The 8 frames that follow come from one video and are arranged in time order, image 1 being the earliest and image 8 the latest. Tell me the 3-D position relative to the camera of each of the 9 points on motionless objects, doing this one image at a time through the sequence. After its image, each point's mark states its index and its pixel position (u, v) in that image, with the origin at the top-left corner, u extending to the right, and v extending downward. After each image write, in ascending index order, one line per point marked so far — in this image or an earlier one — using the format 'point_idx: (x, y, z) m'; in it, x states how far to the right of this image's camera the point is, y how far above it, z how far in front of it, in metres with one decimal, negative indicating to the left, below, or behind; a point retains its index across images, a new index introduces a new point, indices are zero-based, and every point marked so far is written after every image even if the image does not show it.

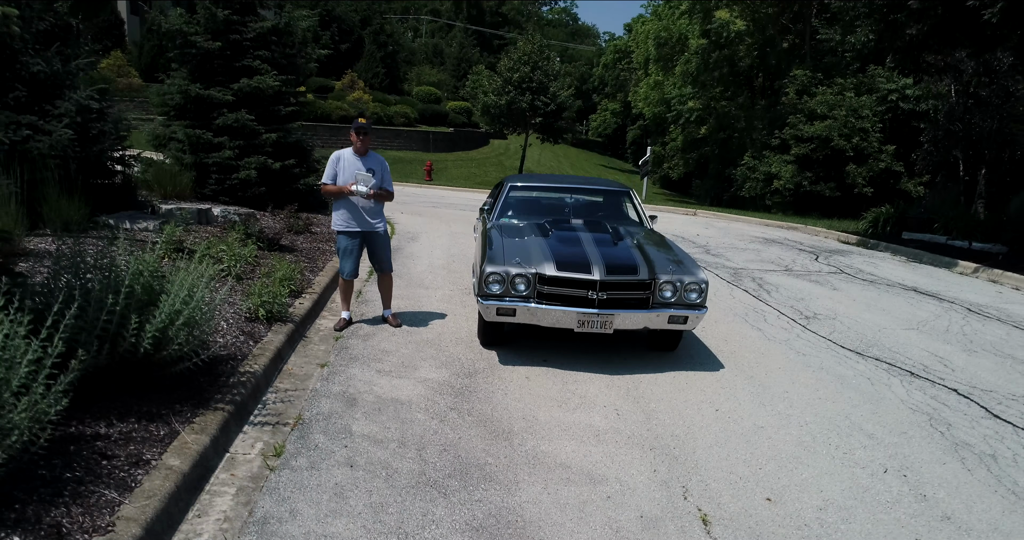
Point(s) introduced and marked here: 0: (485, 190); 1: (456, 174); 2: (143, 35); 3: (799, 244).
0: (-0.6, +1.6, +14.4) m
1: (-1.6, +2.7, +19.6) m
2: (-10.7, +6.8, +19.9) m
3: (+3.7, +0.3, +8.8) m
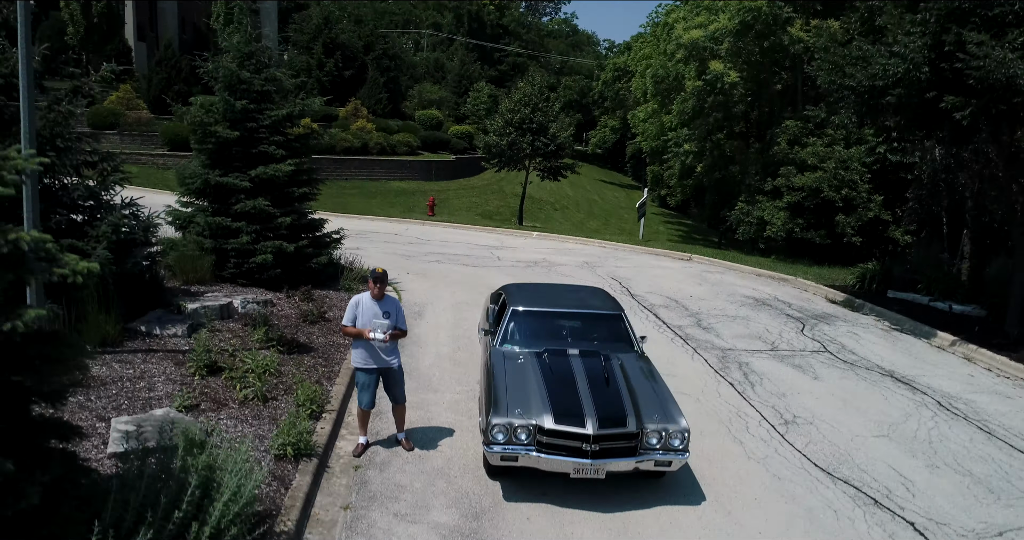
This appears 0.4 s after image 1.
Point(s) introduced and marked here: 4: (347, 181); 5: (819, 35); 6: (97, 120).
0: (-0.6, +0.8, +14.8) m
1: (-1.6, +1.9, +20.0) m
2: (-10.7, +6.0, +20.3) m
3: (+3.7, -0.5, +9.2) m
4: (-4.7, +2.5, +19.6) m
5: (+5.5, +4.2, +12.3) m
6: (-11.4, +4.1, +18.7) m
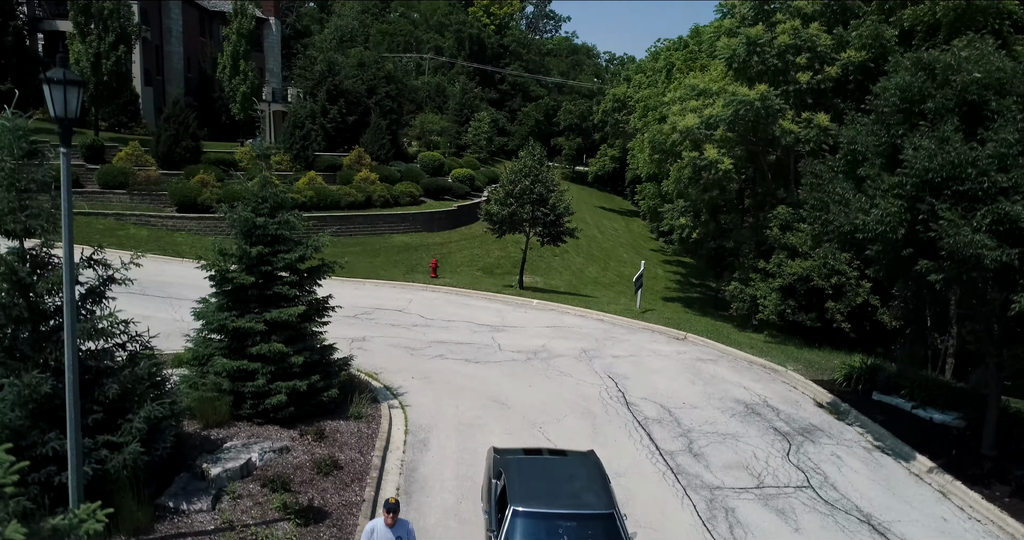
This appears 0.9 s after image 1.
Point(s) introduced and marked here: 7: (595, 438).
0: (-0.6, -0.8, +15.2) m
1: (-1.6, +0.3, +20.4) m
2: (-10.6, +4.4, +20.8) m
3: (+3.7, -2.1, +9.6) m
4: (-4.7, +0.9, +20.0) m
5: (+5.5, +2.6, +12.7) m
6: (-11.3, +2.5, +19.2) m
7: (+1.1, -2.0, +8.7) m
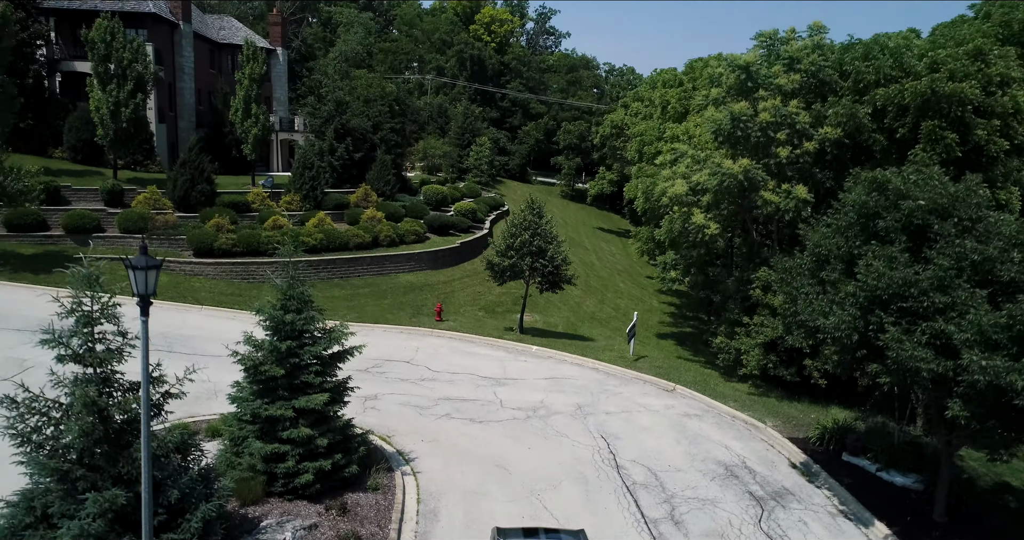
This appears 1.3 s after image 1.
0: (-0.5, -2.0, +16.2) m
1: (-1.5, -0.9, +21.4) m
2: (-10.6, +3.2, +21.8) m
3: (+3.7, -3.3, +10.6) m
4: (-4.6, -0.2, +21.0) m
5: (+5.5, +1.4, +13.7) m
6: (-11.3, +1.3, +20.2) m
7: (+1.1, -3.2, +9.7) m
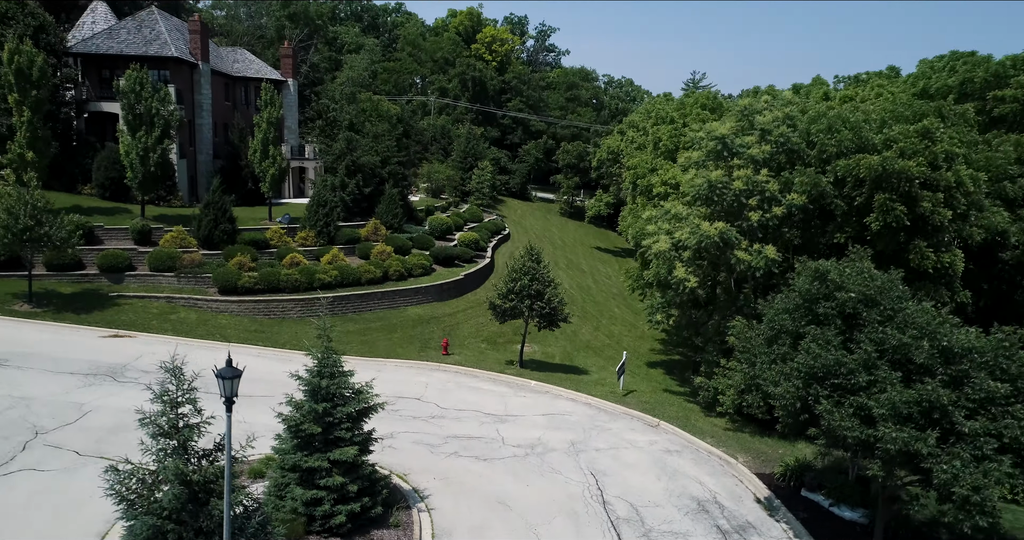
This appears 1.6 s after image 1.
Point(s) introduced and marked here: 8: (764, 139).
0: (-0.5, -3.1, +17.9) m
1: (-1.5, -2.0, +23.1) m
2: (-10.6, +2.1, +23.4) m
3: (+3.7, -4.4, +12.2) m
4: (-4.6, -1.4, +22.7) m
5: (+5.5, +0.3, +15.4) m
6: (-11.3, +0.2, +21.9) m
7: (+1.1, -4.4, +11.3) m
8: (+5.9, +3.1, +16.0) m
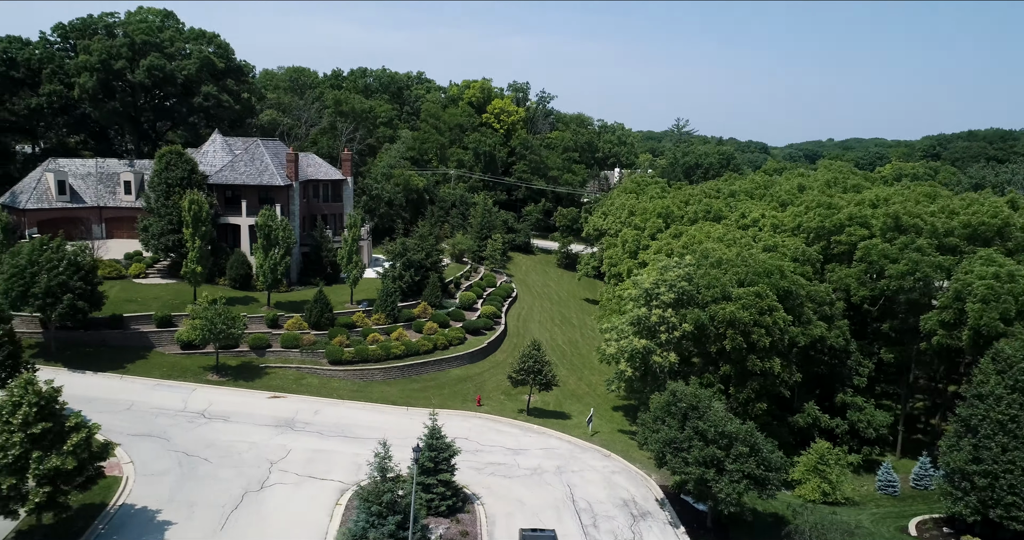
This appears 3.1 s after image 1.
0: (-0.1, -6.8, +29.0) m
1: (-1.1, -5.8, +34.2) m
2: (-10.1, -1.6, +34.6) m
3: (+4.2, -8.2, +23.4) m
4: (-4.2, -5.1, +33.9) m
5: (+6.0, -3.5, +26.6) m
6: (-10.8, -3.5, +33.0) m
7: (+1.6, -8.1, +22.5) m
8: (+6.4, -0.7, +27.2) m
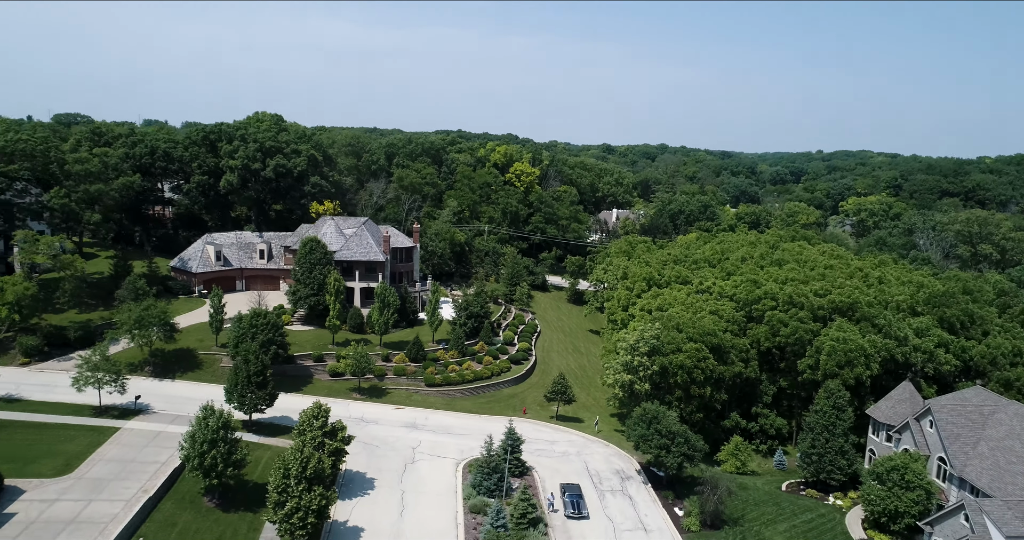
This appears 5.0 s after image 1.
0: (+2.3, -10.9, +46.4) m
1: (+1.3, -9.8, +51.6) m
2: (-7.7, -5.6, +52.0) m
3: (+6.6, -12.2, +40.8) m
4: (-1.8, -9.1, +51.3) m
5: (+8.4, -7.5, +44.0) m
6: (-8.4, -7.5, +50.4) m
7: (+4.0, -12.1, +39.9) m
8: (+8.8, -4.7, +44.6) m
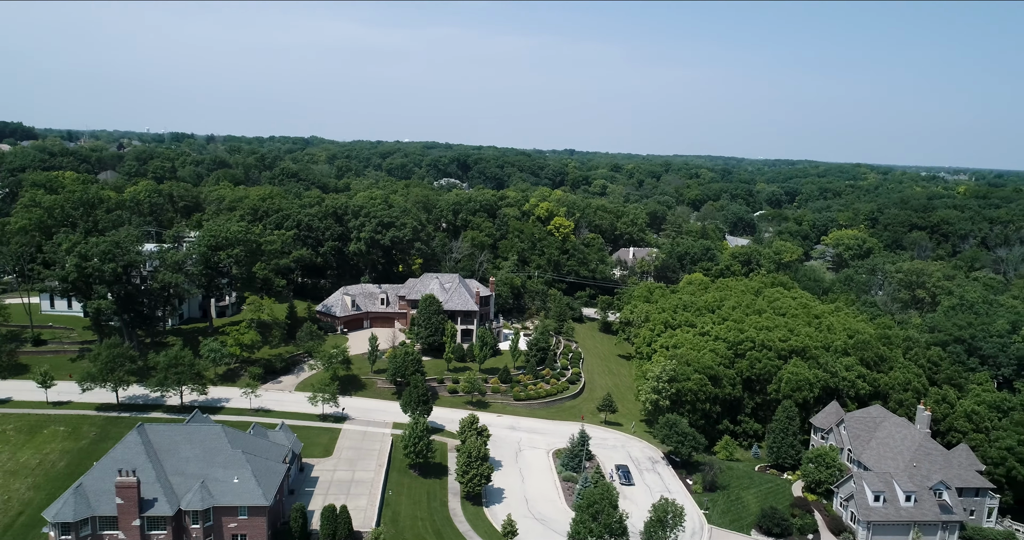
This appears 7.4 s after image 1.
0: (+8.8, -16.3, +69.2) m
1: (+7.8, -15.2, +74.4) m
2: (-1.2, -11.0, +74.8) m
3: (+13.1, -17.6, +63.6) m
4: (+4.7, -14.5, +74.1) m
5: (+14.9, -13.0, +66.8) m
6: (-1.9, -12.9, +73.2) m
7: (+10.5, -17.6, +62.7) m
8: (+15.3, -10.2, +67.4) m
